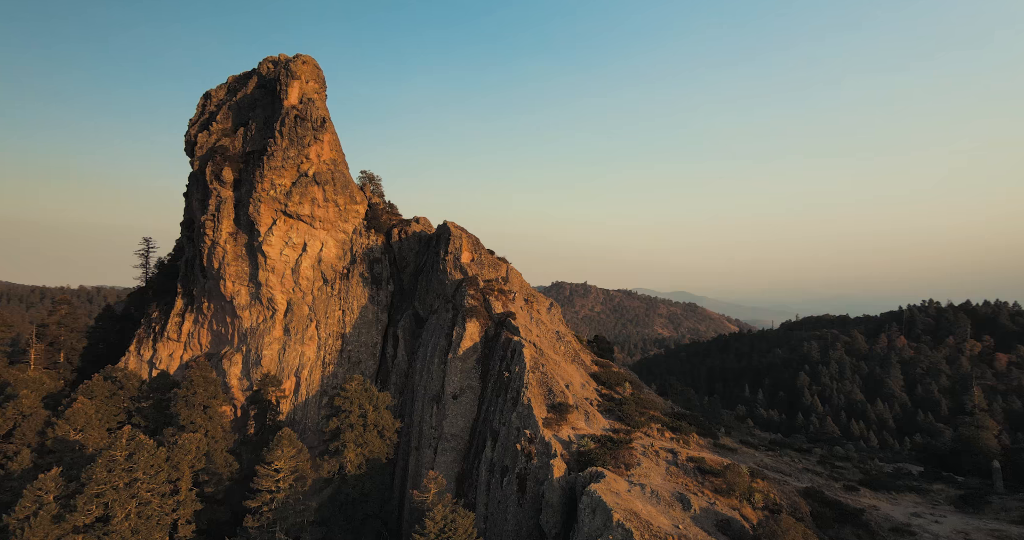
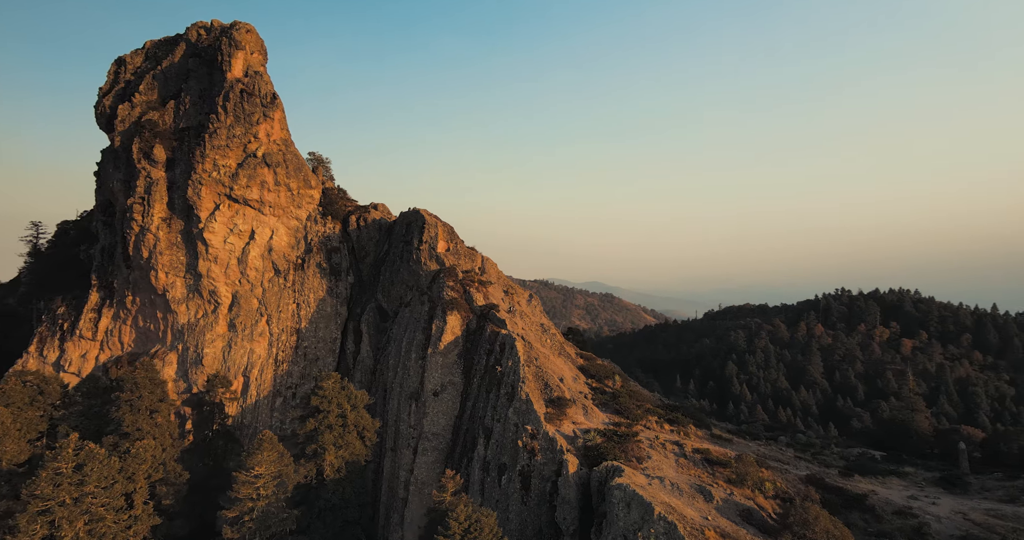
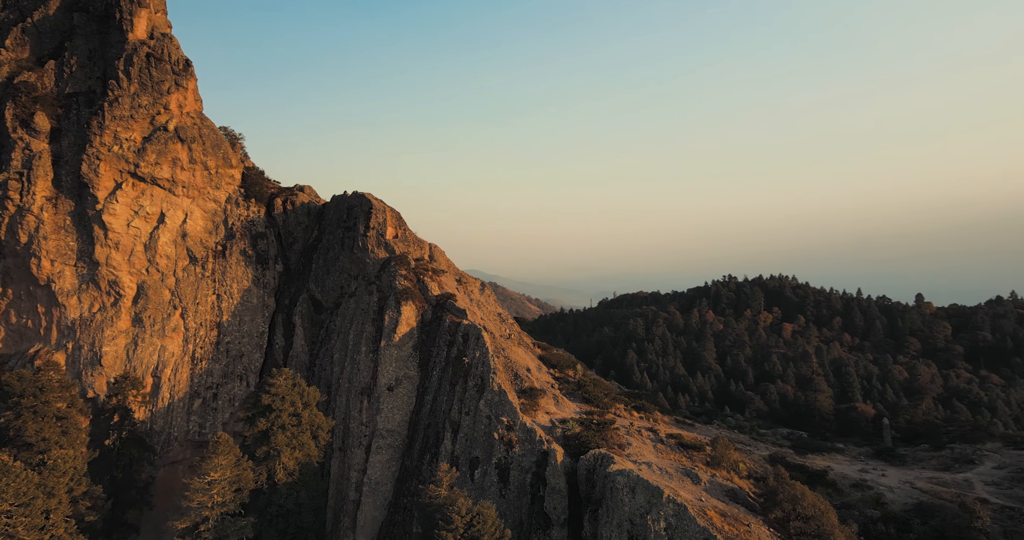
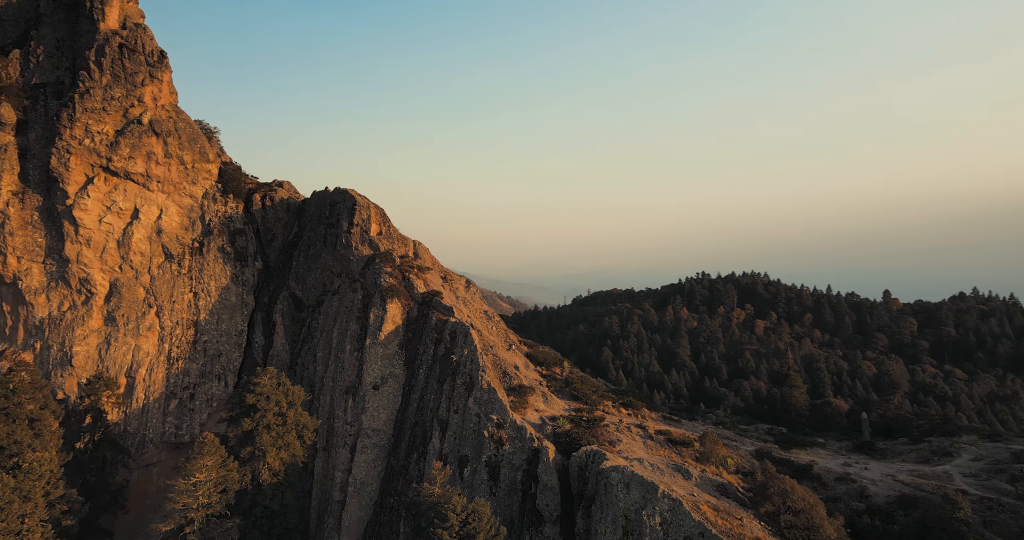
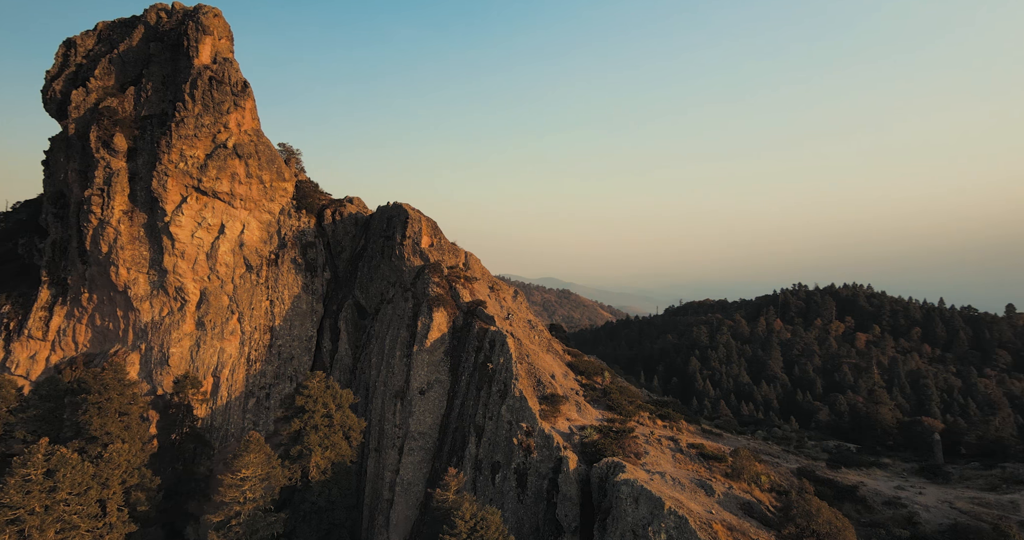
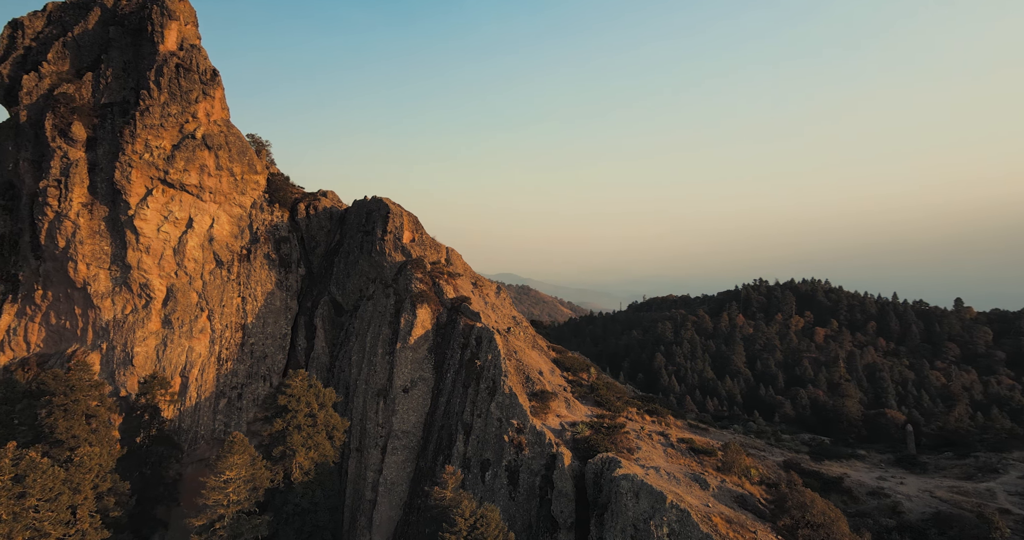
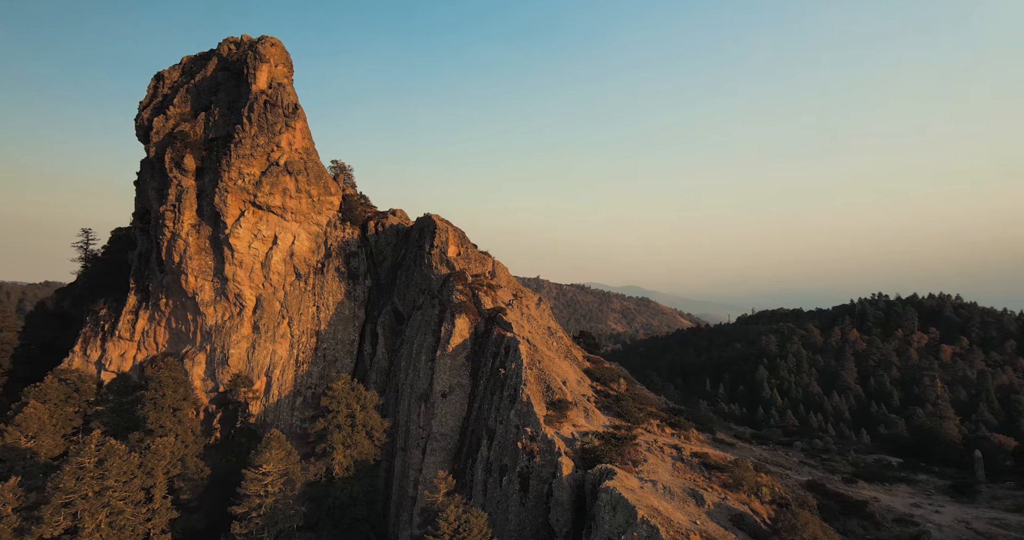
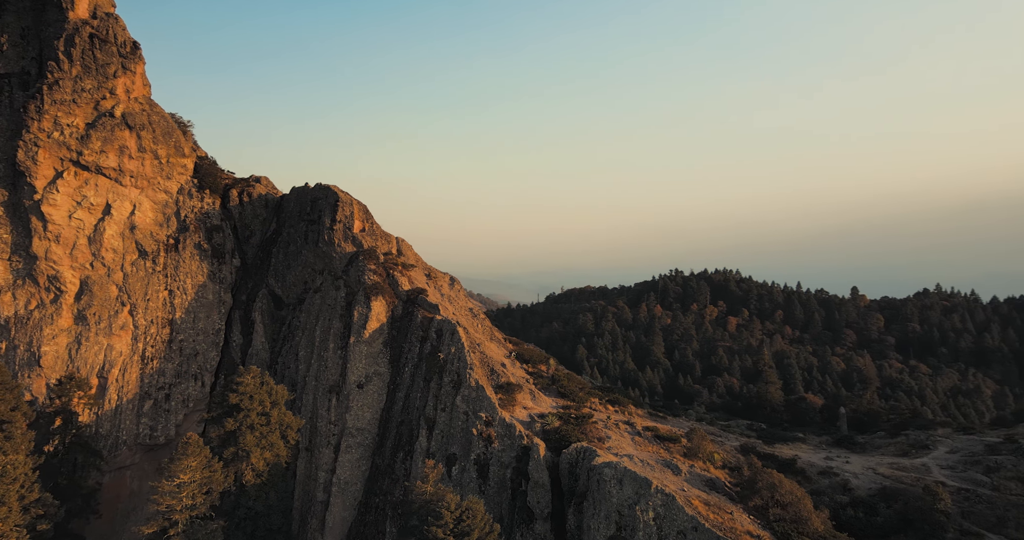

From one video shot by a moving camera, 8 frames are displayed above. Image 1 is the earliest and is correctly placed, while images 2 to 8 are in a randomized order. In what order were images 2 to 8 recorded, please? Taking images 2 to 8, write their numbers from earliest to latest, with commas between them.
7, 2, 5, 6, 3, 4, 8
